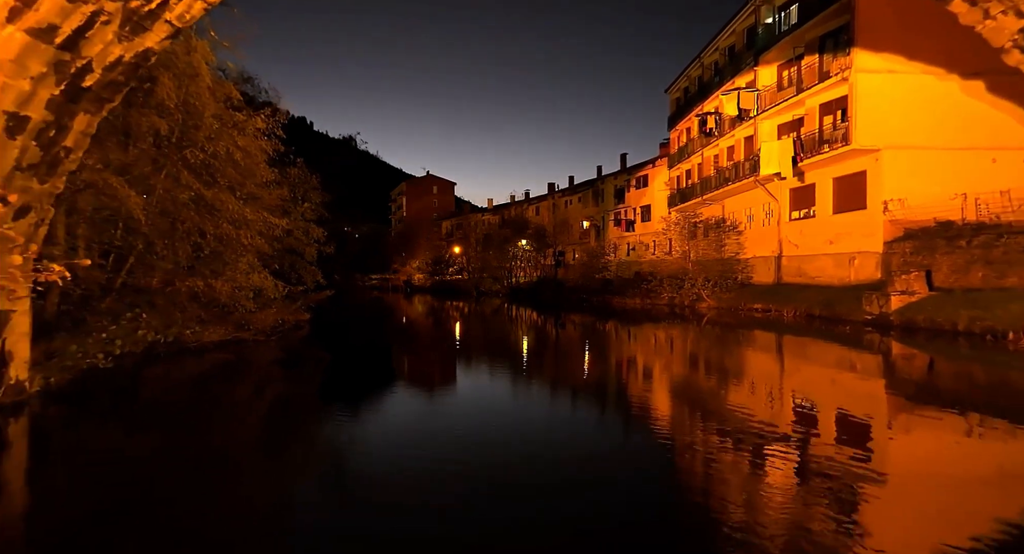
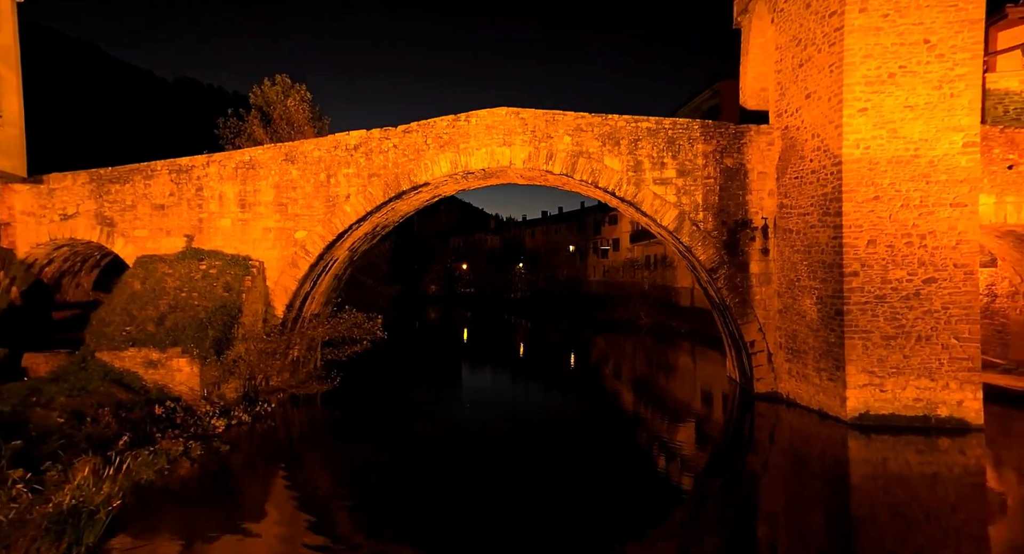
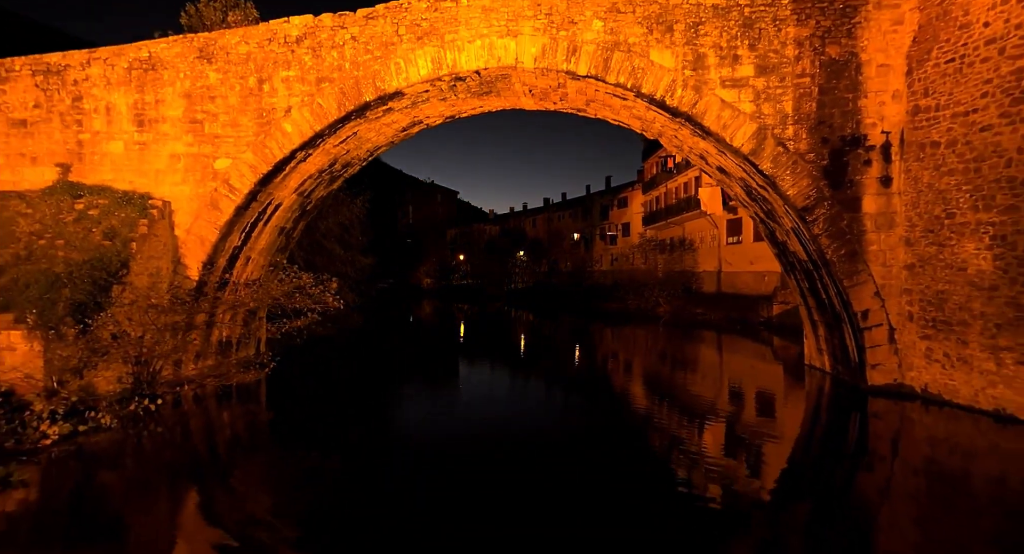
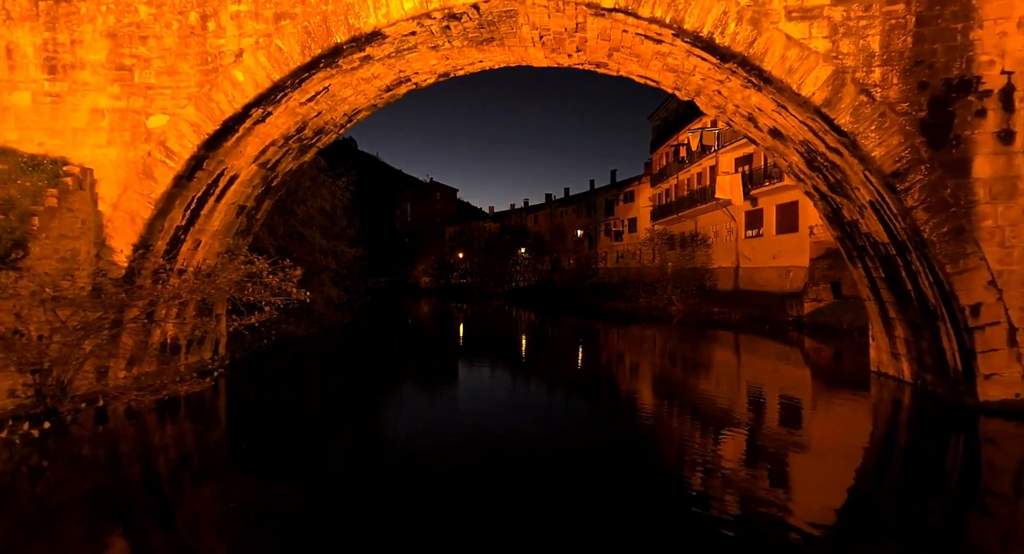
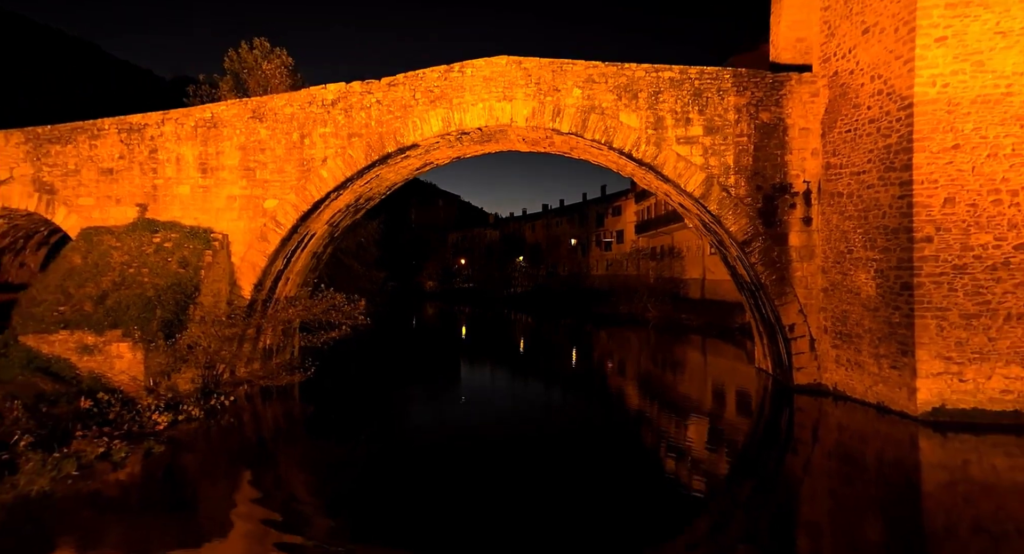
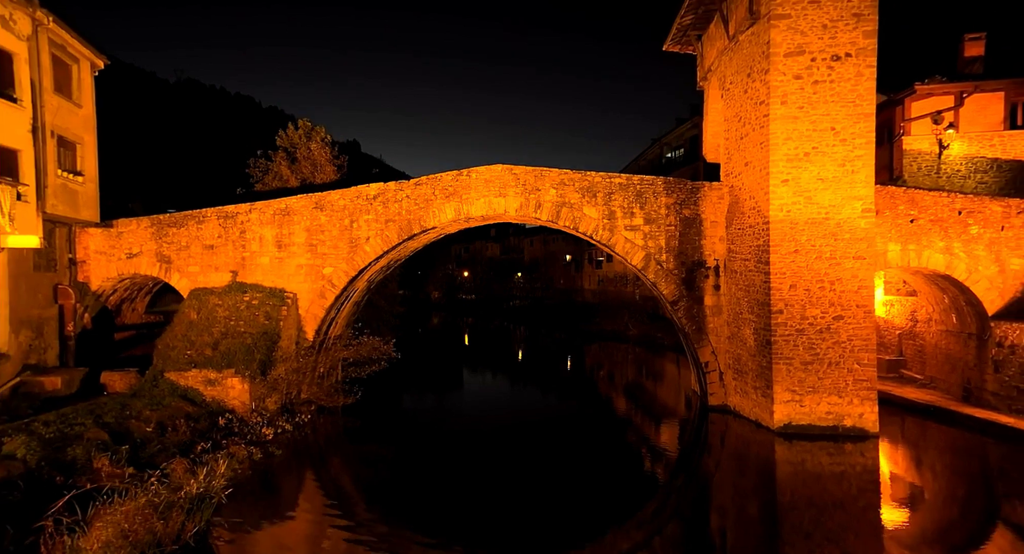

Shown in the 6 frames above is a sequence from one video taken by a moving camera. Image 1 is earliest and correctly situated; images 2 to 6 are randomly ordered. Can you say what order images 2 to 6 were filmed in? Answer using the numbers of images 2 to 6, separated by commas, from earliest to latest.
4, 3, 5, 2, 6
